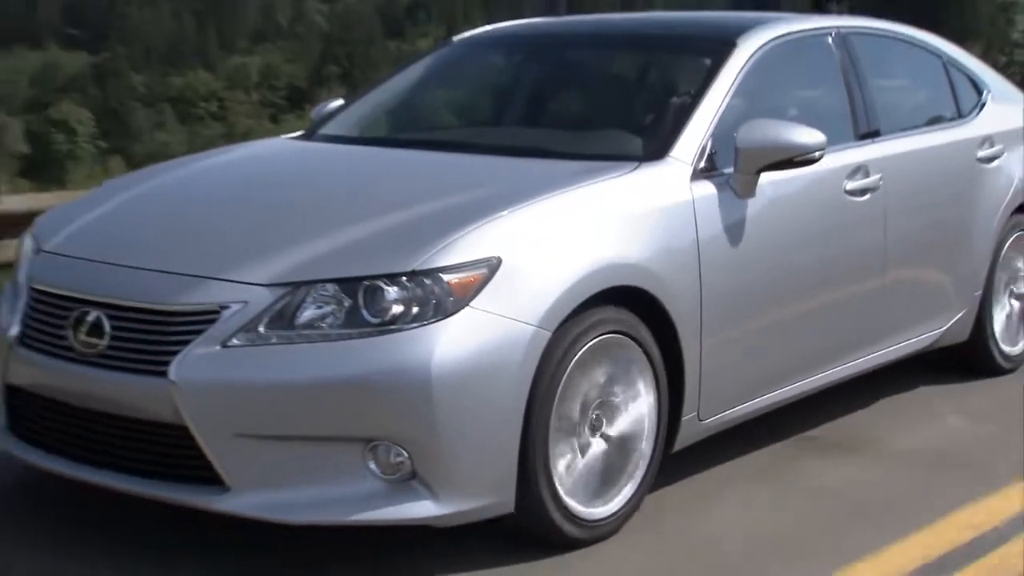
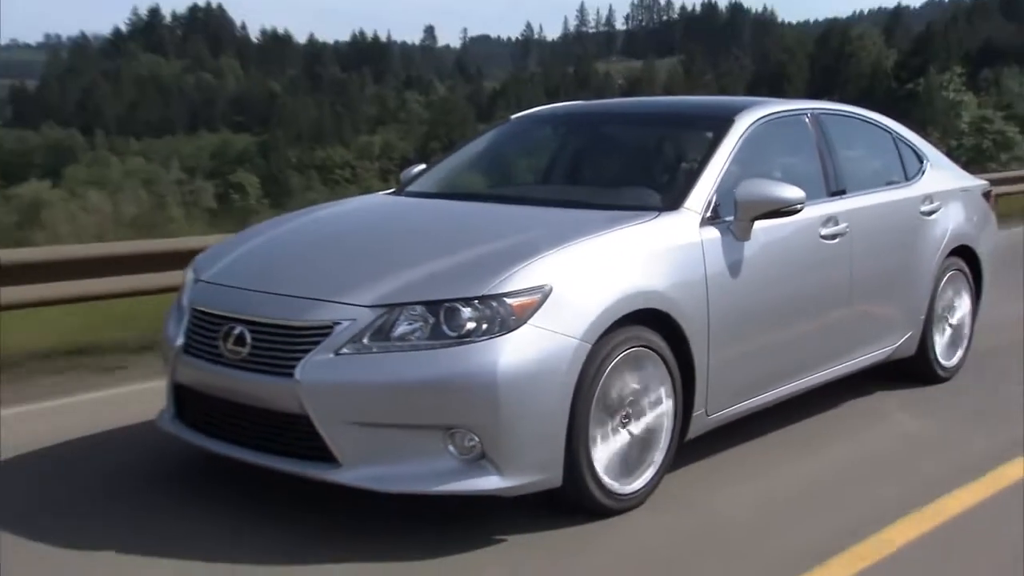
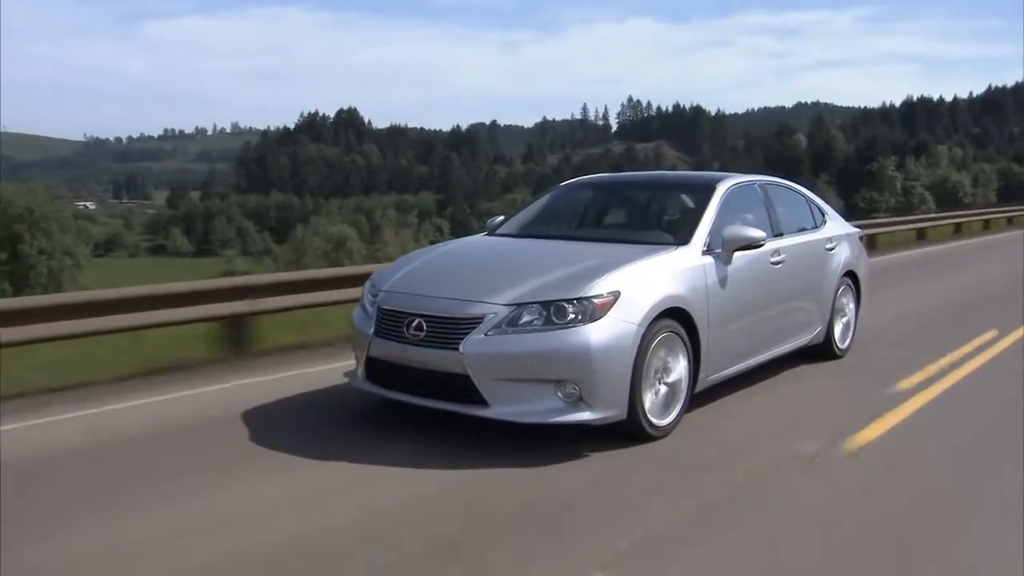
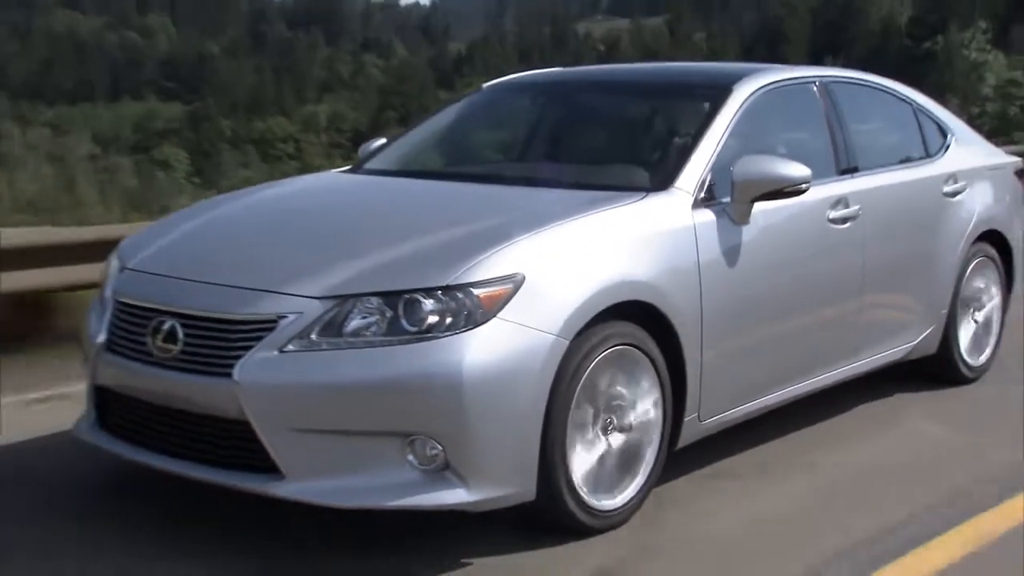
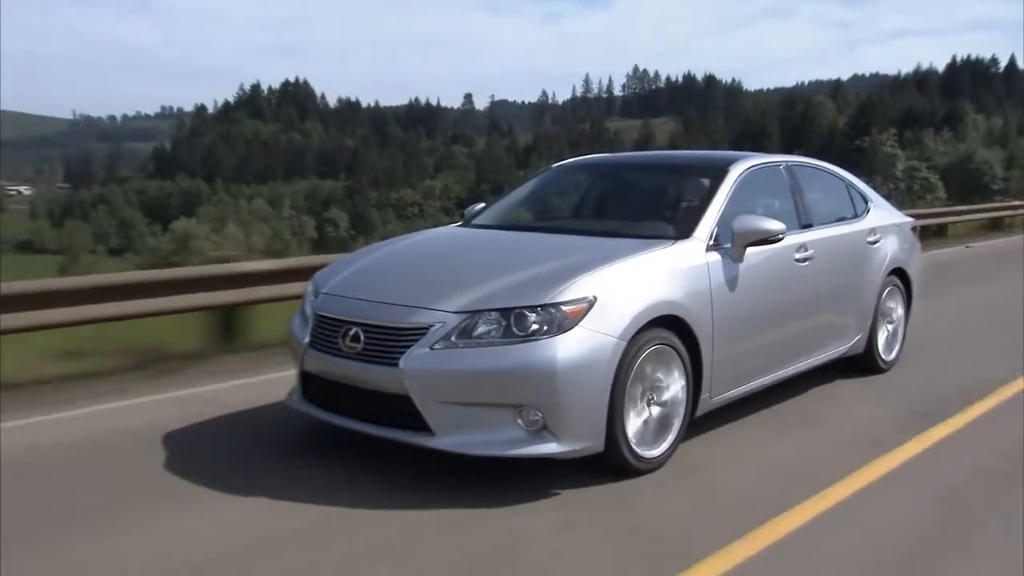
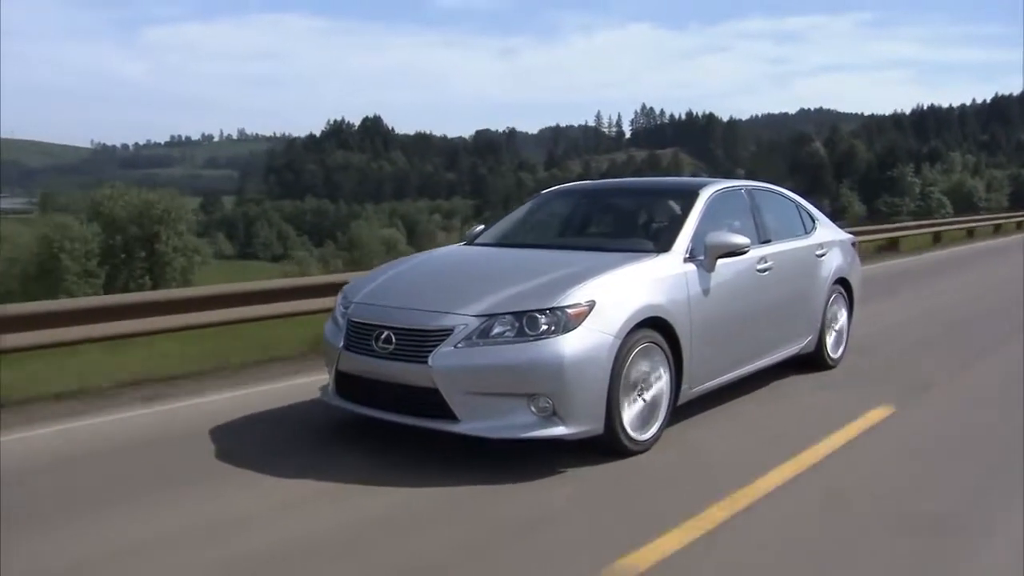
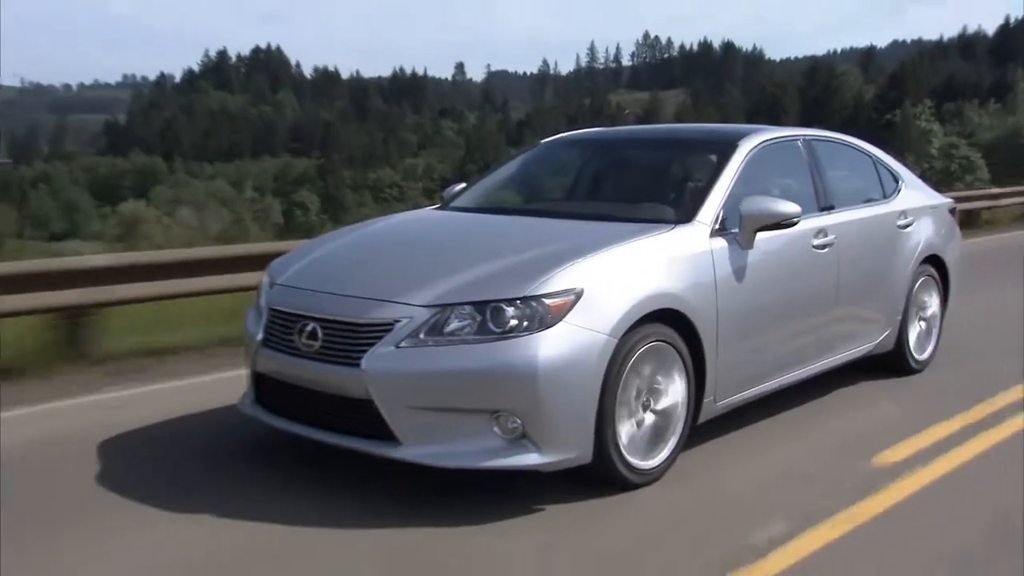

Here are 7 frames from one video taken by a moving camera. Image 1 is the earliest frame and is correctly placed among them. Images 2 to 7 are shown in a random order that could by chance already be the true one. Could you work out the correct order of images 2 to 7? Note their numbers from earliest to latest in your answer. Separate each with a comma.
4, 2, 7, 5, 3, 6
